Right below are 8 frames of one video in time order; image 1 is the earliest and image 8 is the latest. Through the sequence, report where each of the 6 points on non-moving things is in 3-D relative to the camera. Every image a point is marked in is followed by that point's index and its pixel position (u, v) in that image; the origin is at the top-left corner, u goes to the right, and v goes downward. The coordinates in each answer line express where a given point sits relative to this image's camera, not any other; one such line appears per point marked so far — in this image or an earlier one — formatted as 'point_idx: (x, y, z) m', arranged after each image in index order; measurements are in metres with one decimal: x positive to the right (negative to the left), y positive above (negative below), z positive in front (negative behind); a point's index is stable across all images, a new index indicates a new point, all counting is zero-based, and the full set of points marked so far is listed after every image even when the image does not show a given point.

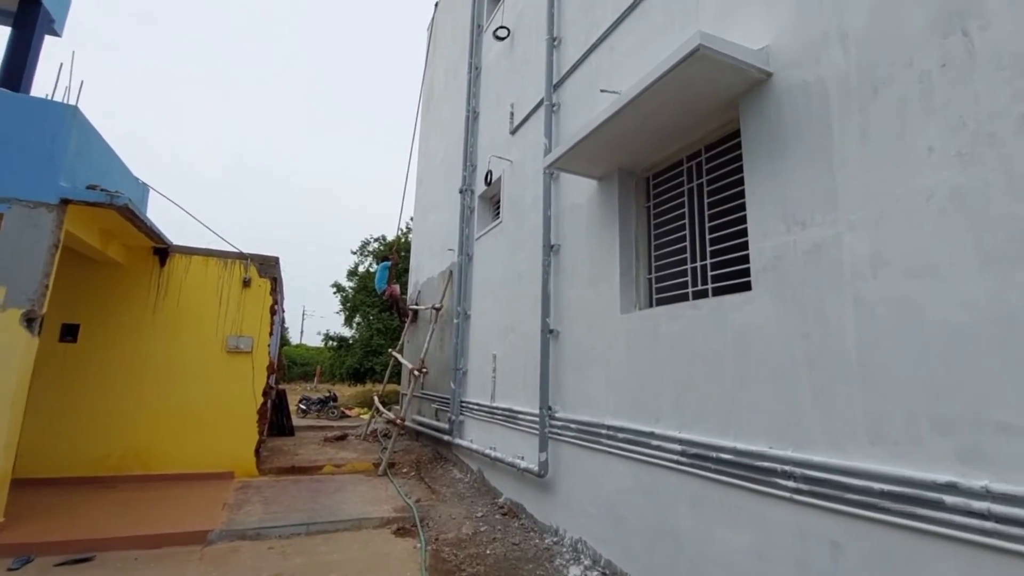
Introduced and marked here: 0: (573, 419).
0: (+0.5, -1.1, +4.3) m
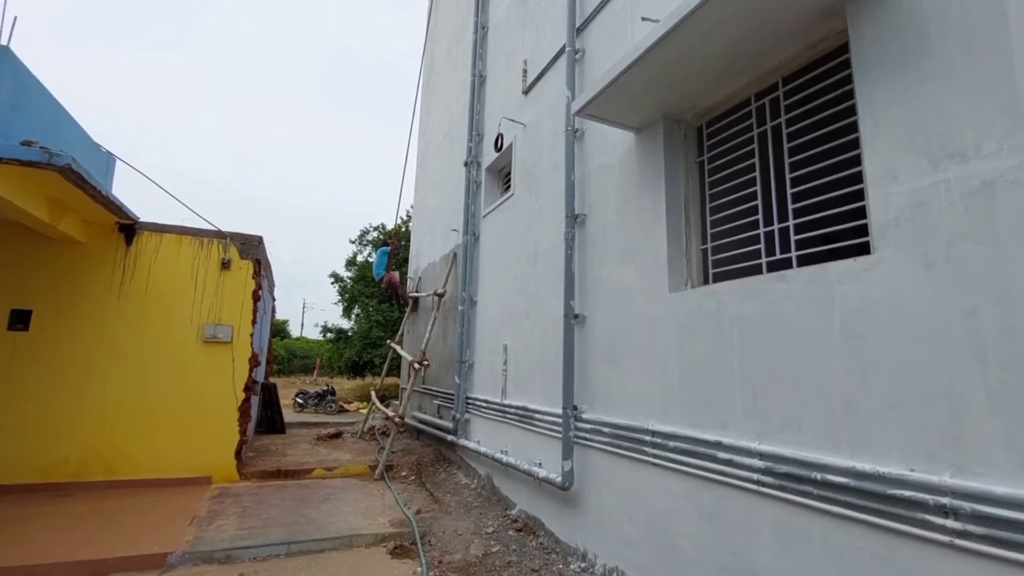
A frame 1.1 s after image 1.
0: (+0.6, -0.9, +3.5) m
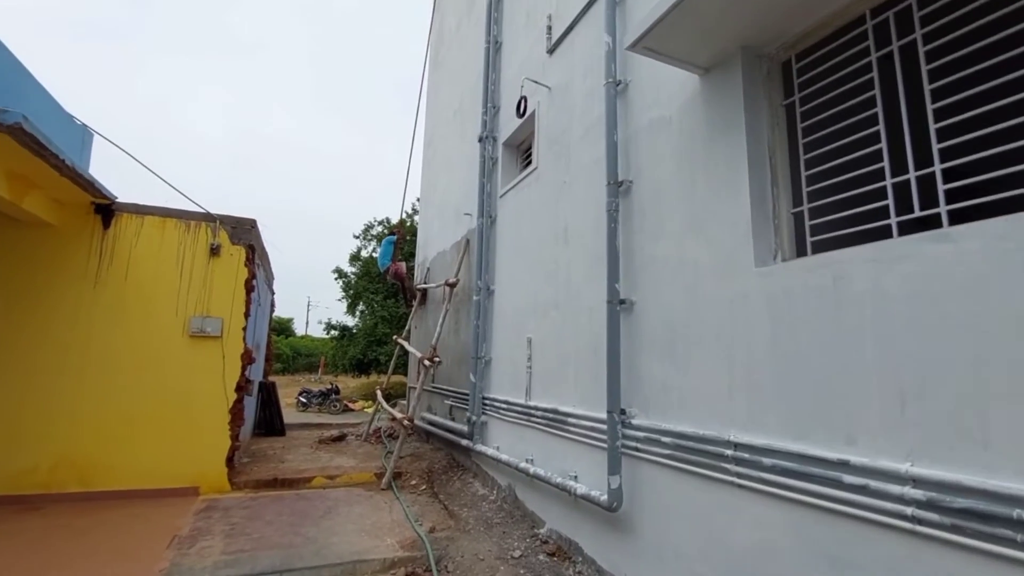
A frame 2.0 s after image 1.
0: (+0.9, -0.8, +2.9) m
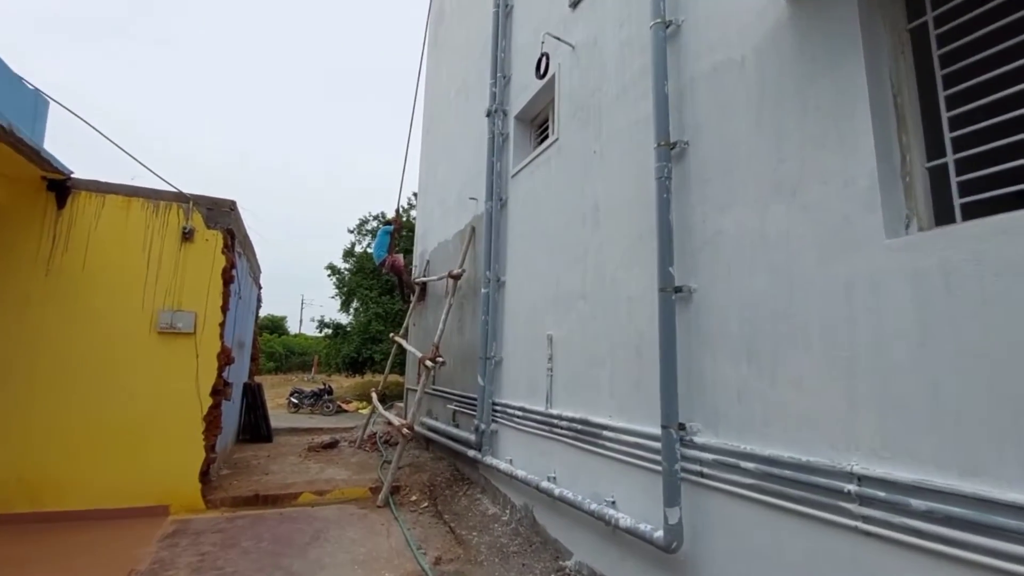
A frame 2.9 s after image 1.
0: (+1.0, -0.7, +2.2) m
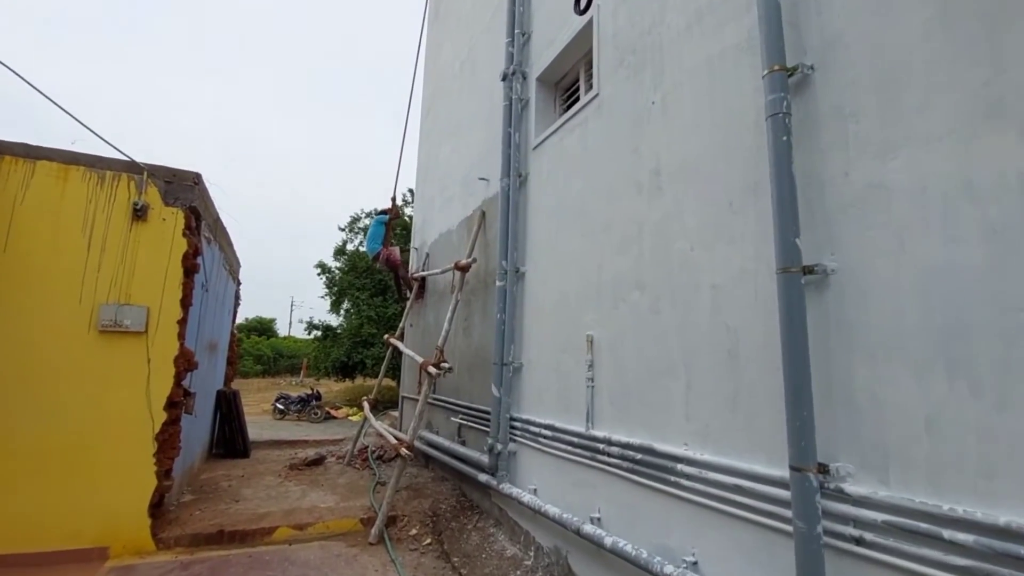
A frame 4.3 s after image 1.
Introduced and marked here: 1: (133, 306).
0: (+1.2, -0.6, +1.4) m
1: (-2.8, -0.1, +3.8) m
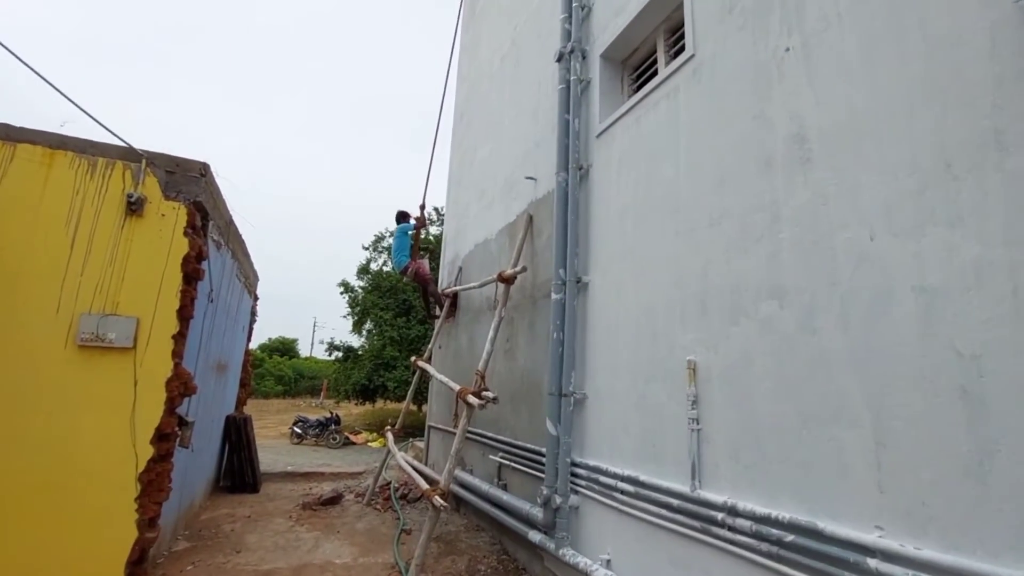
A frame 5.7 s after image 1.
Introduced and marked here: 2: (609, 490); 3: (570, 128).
0: (+1.5, -0.6, +0.6) m
1: (-2.4, -0.2, +3.2) m
2: (+0.5, -1.1, +2.8) m
3: (+0.4, +1.2, +3.8) m
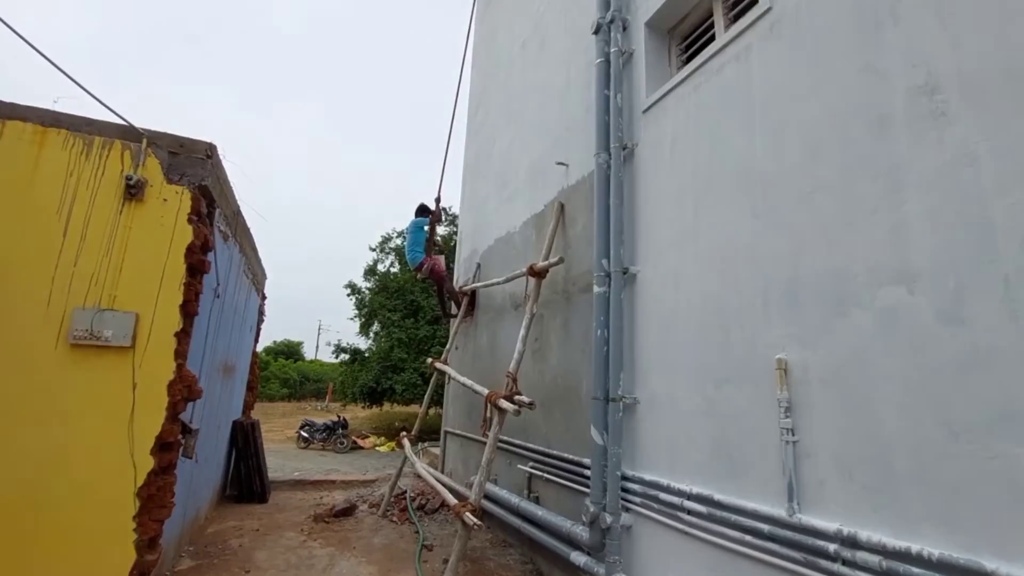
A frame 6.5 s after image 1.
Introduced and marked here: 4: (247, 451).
0: (+1.7, -0.5, +0.3) m
1: (-2.2, -0.1, +2.9) m
2: (+0.8, -1.1, +2.5) m
3: (+0.7, +1.2, +3.4) m
4: (-2.9, -1.8, +5.7) m
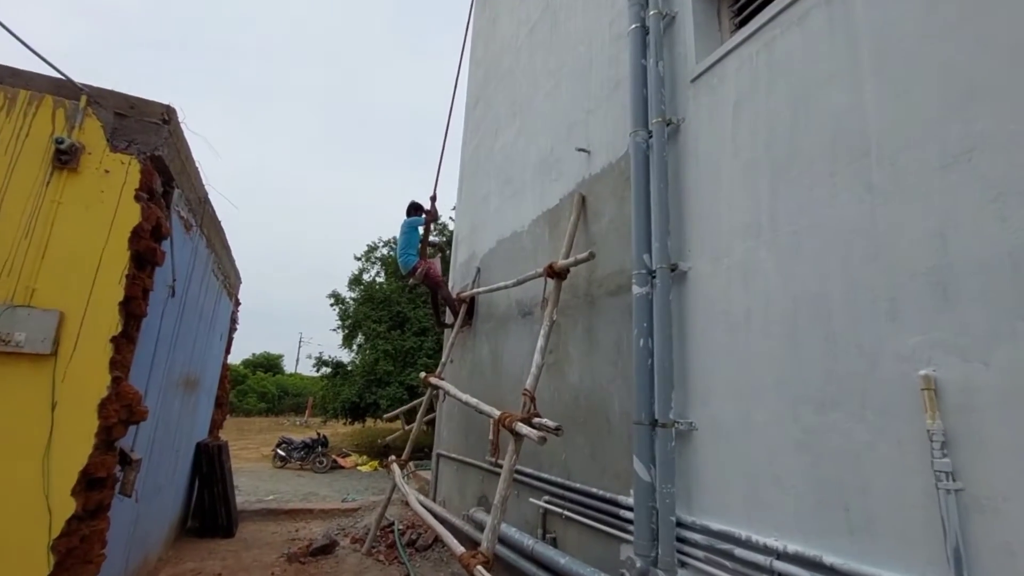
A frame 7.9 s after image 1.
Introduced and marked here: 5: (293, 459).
0: (+1.9, -0.5, -0.3) m
1: (-2.1, -0.1, +2.2) m
2: (+0.9, -1.0, +1.9) m
3: (+0.8, +1.2, +2.9) m
4: (-2.9, -1.8, +5.0) m
5: (-5.1, -4.0, +12.0) m
